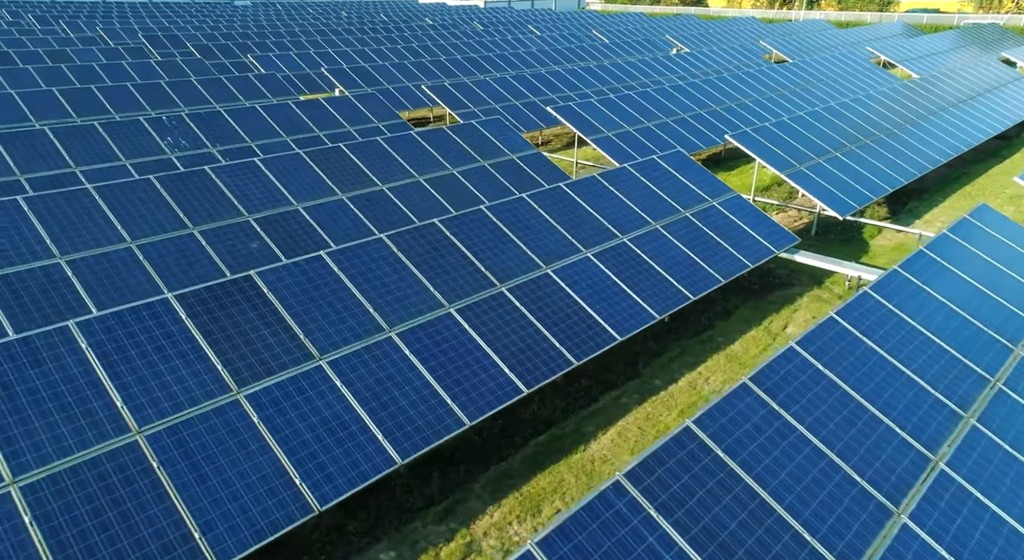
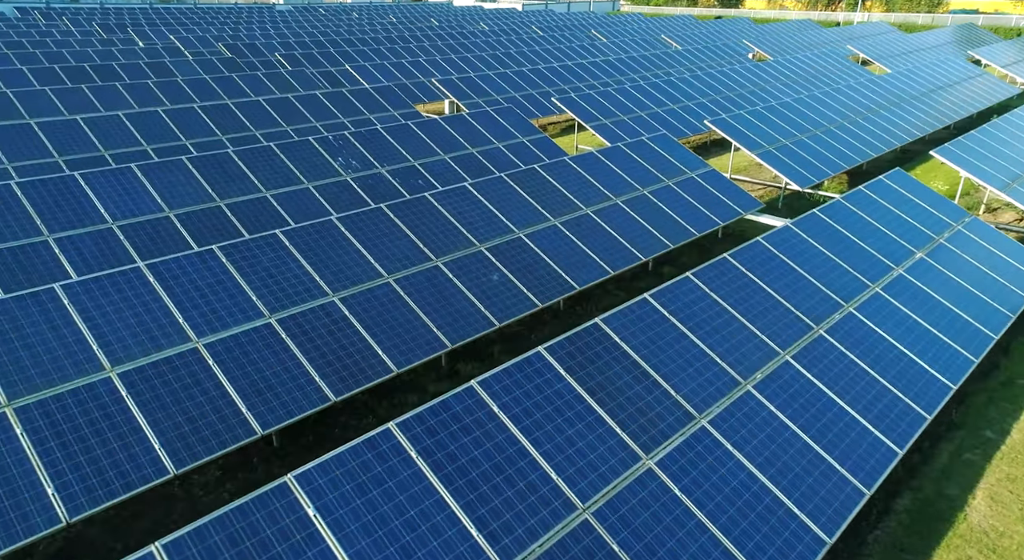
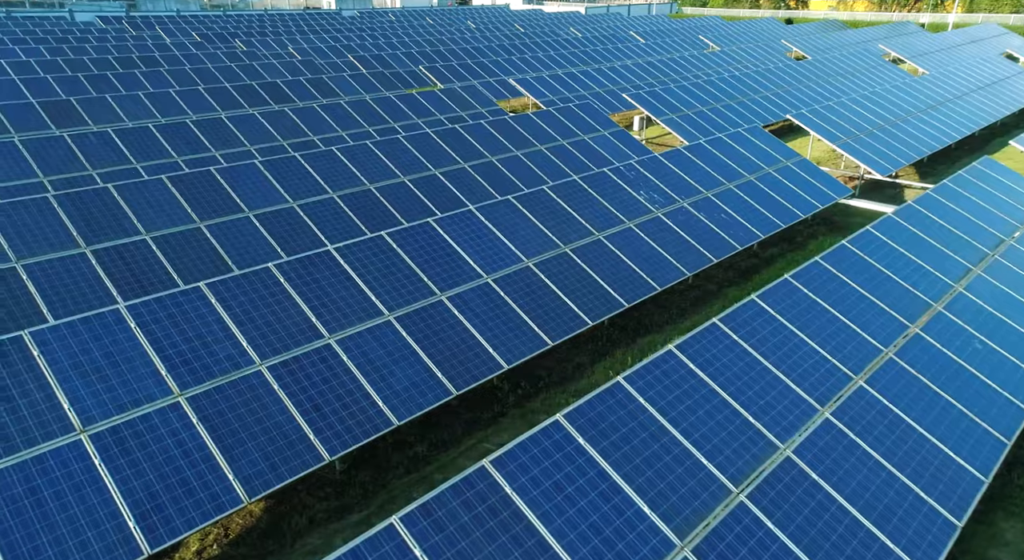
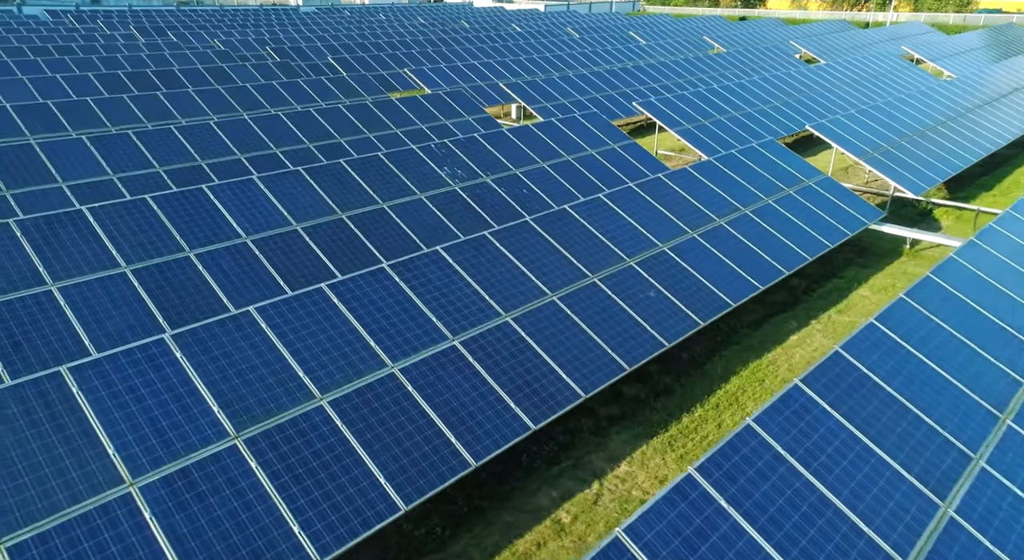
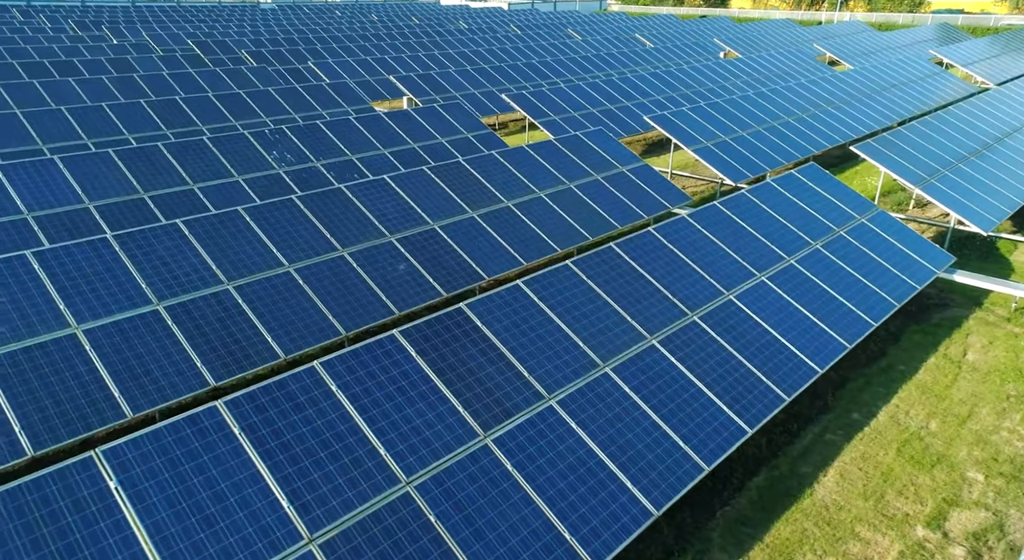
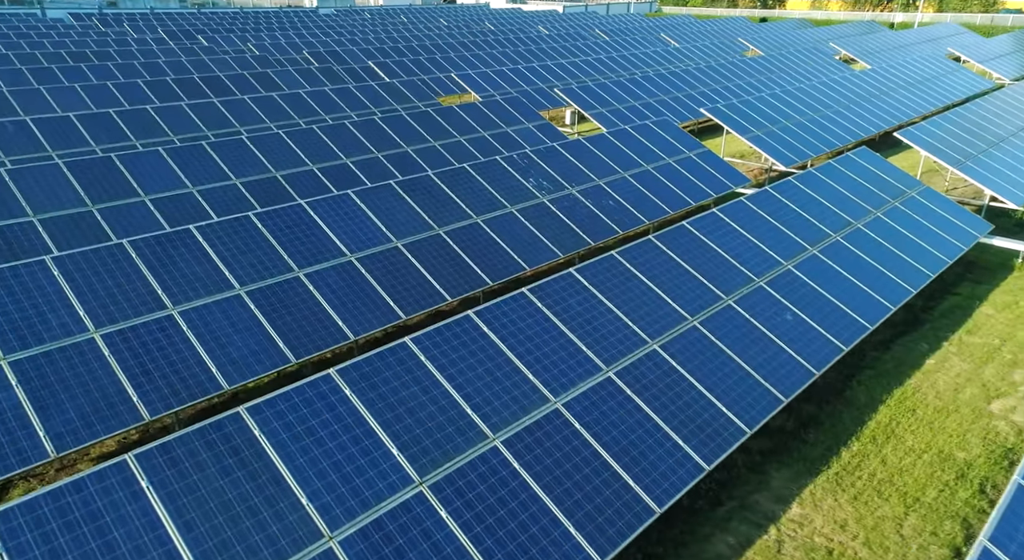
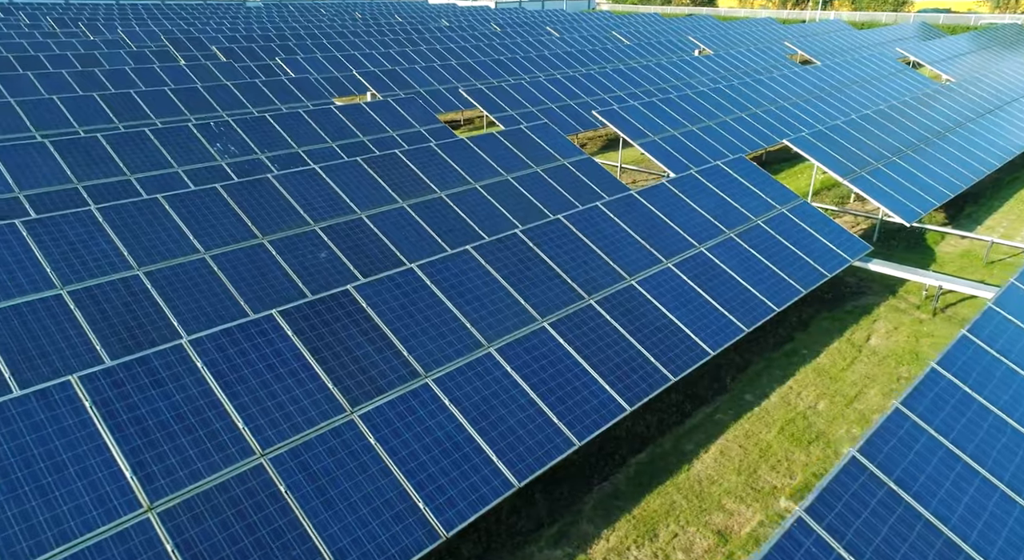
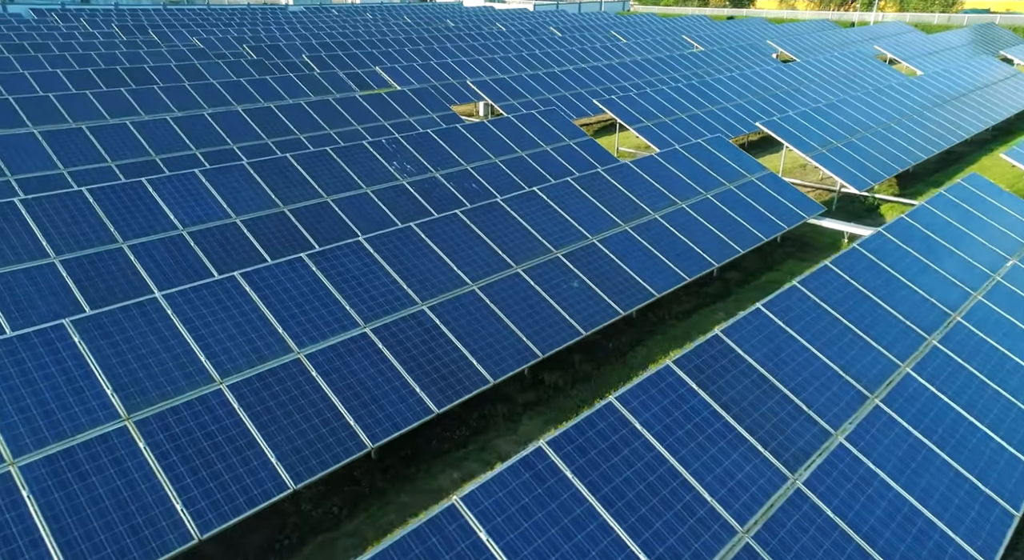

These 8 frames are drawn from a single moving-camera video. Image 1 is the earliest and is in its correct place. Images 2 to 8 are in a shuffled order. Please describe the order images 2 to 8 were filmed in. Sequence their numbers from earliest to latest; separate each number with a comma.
7, 5, 2, 8, 4, 6, 3
